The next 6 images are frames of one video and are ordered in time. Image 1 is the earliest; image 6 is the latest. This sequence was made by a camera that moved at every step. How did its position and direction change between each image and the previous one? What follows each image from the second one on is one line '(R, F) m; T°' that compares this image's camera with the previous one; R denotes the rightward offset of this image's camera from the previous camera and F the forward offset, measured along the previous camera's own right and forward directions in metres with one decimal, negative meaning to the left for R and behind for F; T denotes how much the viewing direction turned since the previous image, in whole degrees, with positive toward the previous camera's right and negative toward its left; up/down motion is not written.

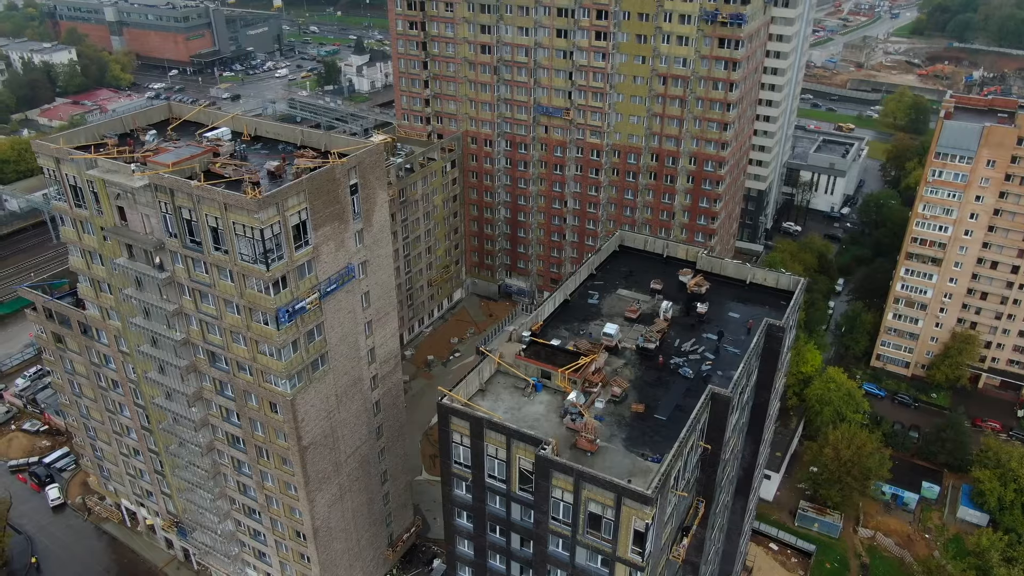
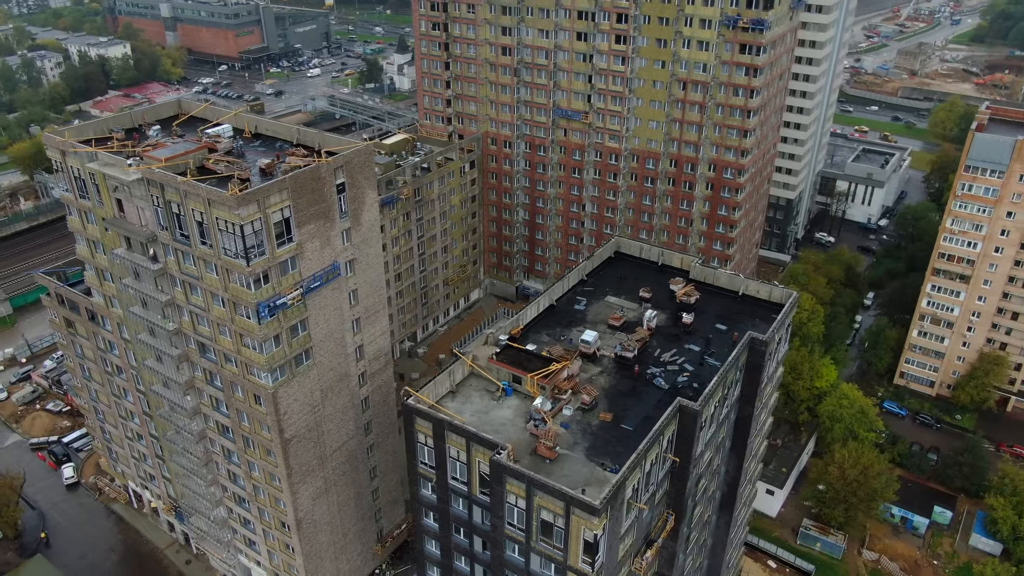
(+4.0, +0.1) m; -3°
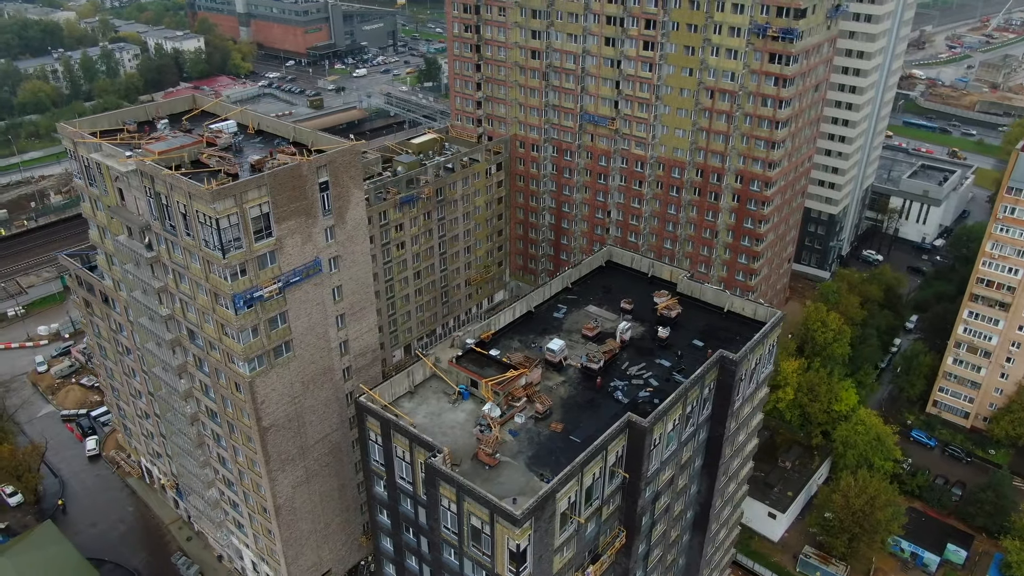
(+5.8, +0.2) m; -5°
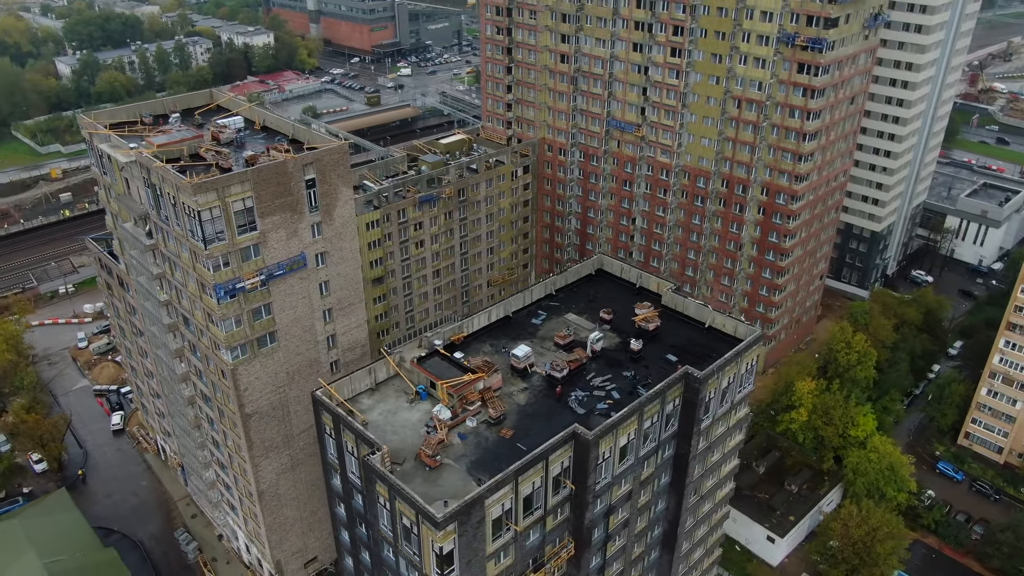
(+5.8, +0.1) m; -5°
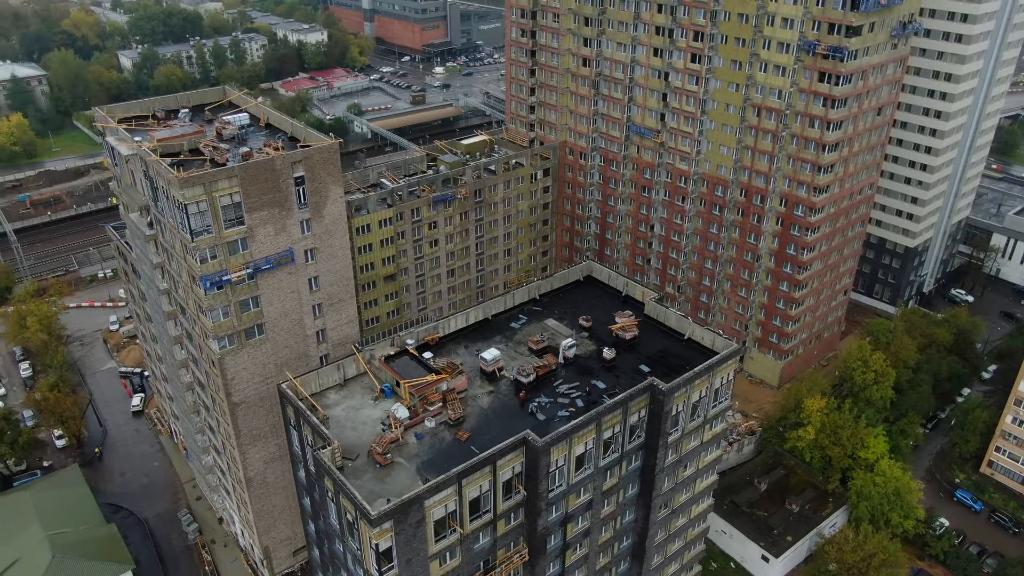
(+4.9, 0.0) m; -4°
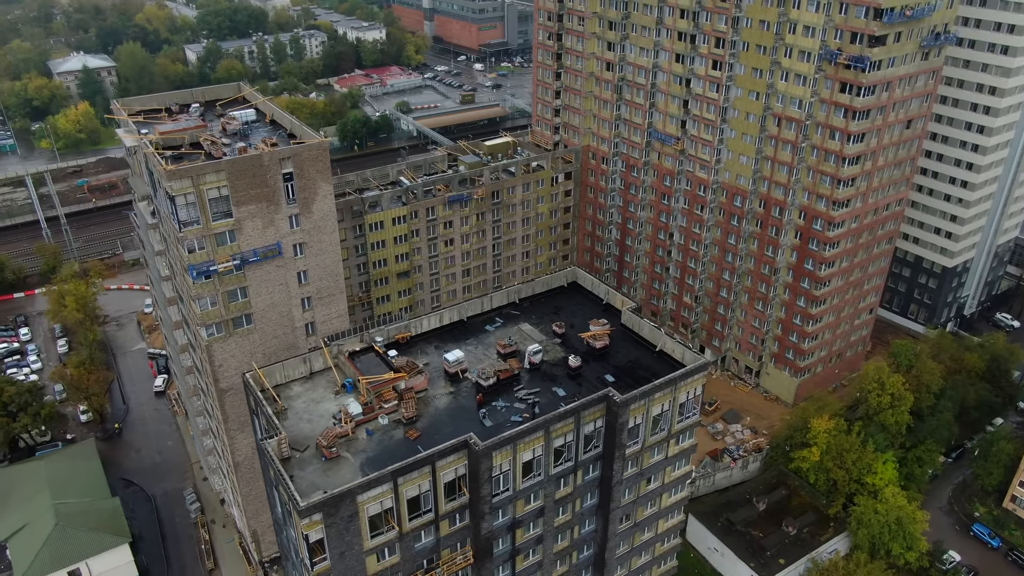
(+5.7, 0.0) m; -4°
